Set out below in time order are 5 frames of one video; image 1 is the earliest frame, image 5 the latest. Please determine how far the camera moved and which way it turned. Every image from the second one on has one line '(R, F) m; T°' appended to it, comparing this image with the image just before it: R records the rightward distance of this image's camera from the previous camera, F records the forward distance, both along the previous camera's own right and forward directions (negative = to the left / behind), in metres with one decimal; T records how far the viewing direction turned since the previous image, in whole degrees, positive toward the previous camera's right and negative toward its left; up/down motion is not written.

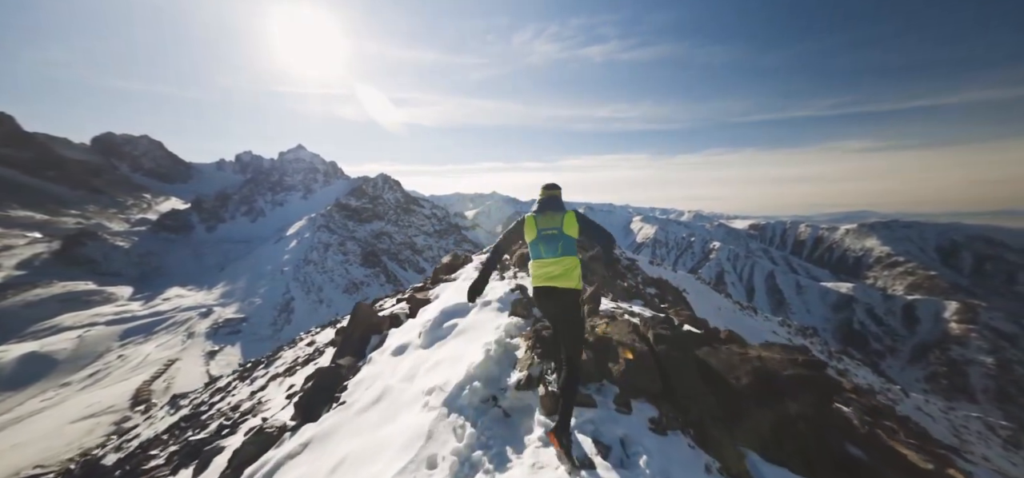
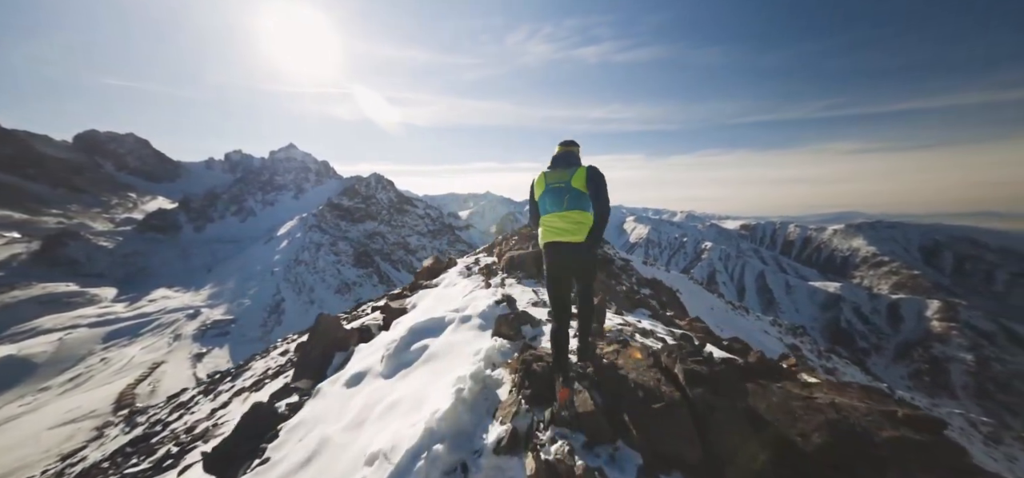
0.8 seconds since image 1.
(0.0, 0.0) m; +1°
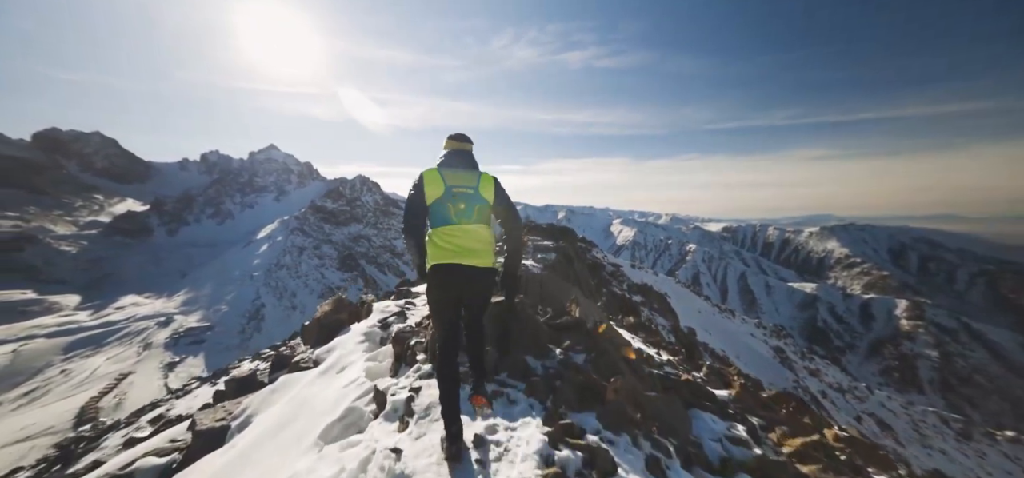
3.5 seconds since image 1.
(-0.2, 0.0) m; +2°
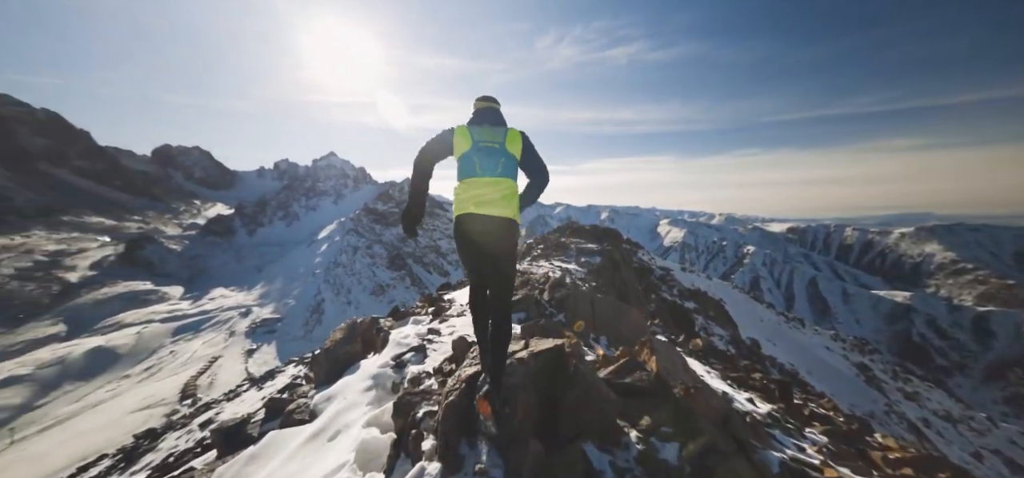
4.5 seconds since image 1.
(-0.1, +2.2) m; -7°
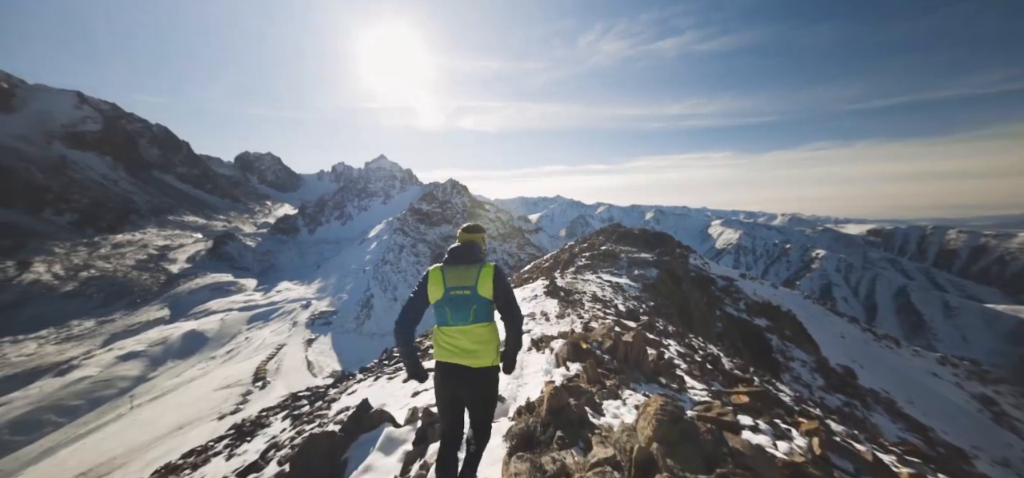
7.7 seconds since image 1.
(-0.2, +3.7) m; -6°
